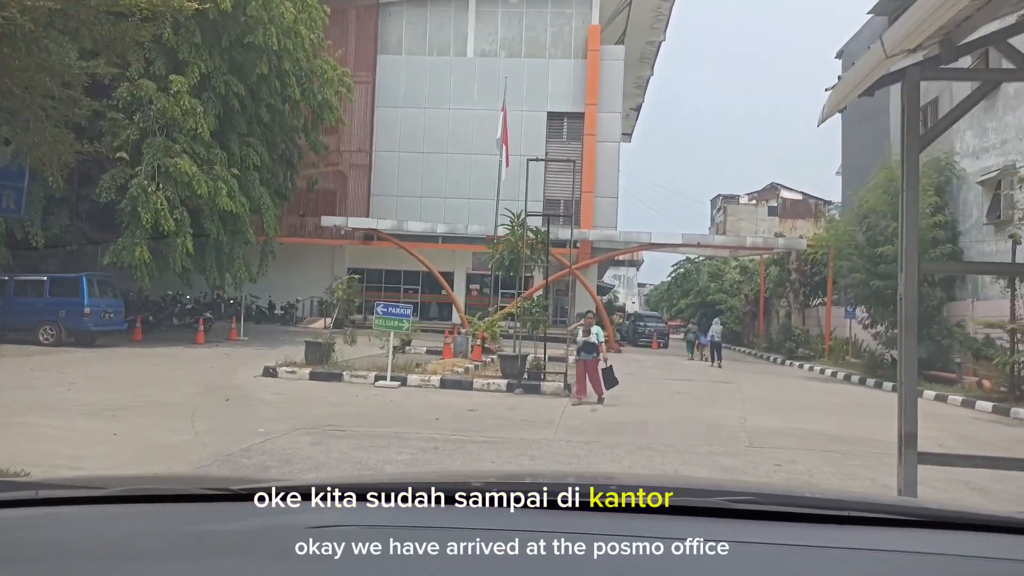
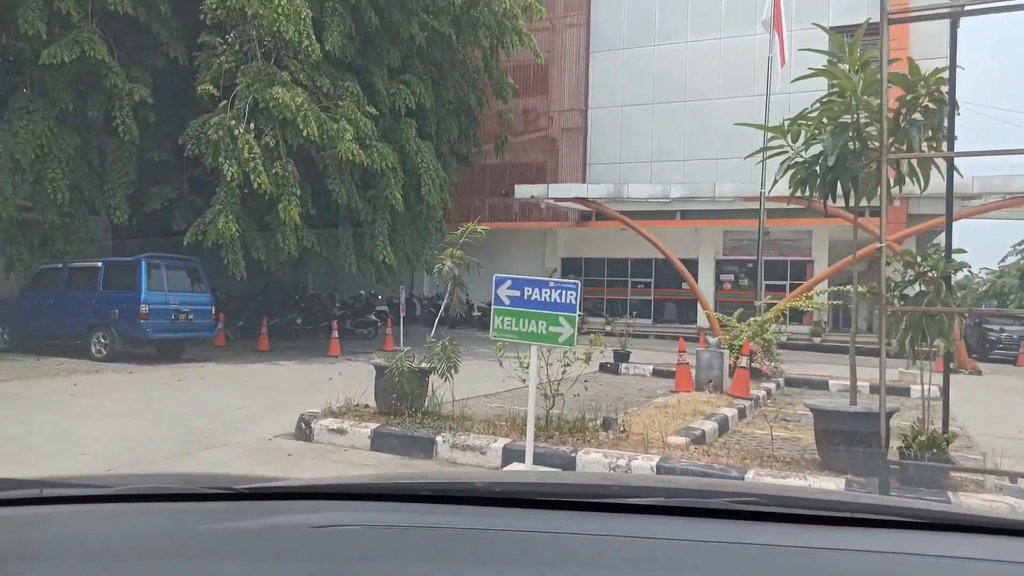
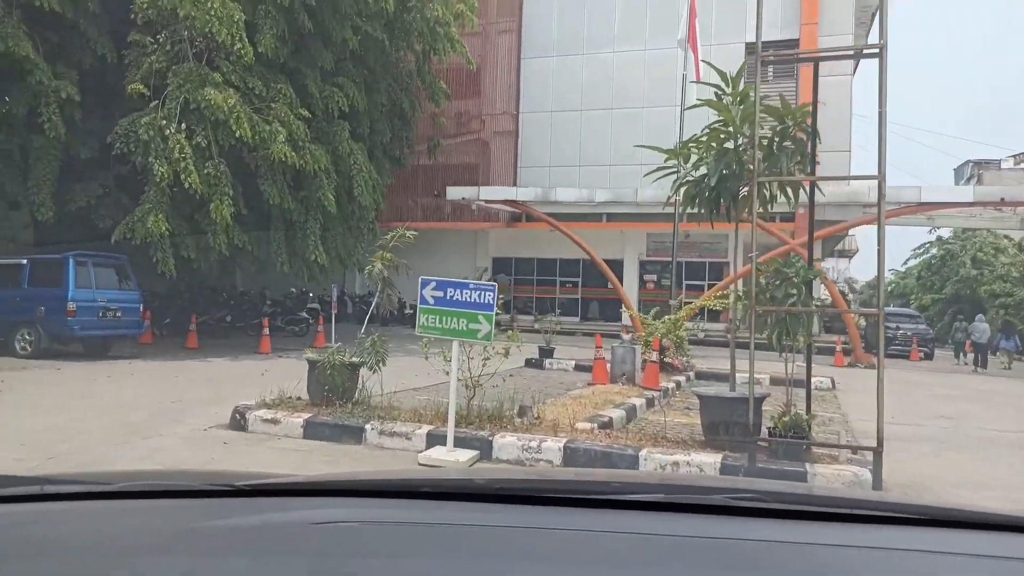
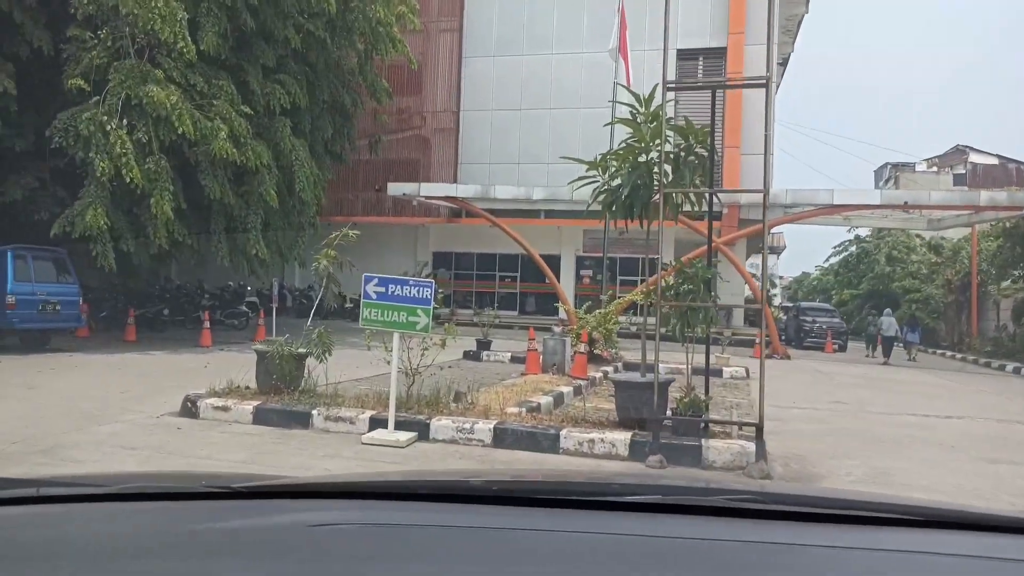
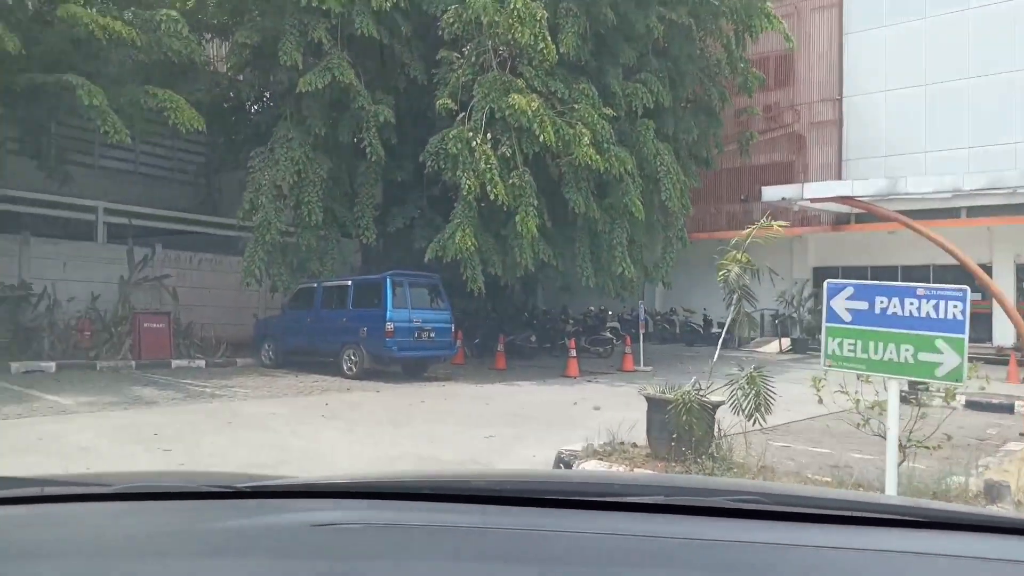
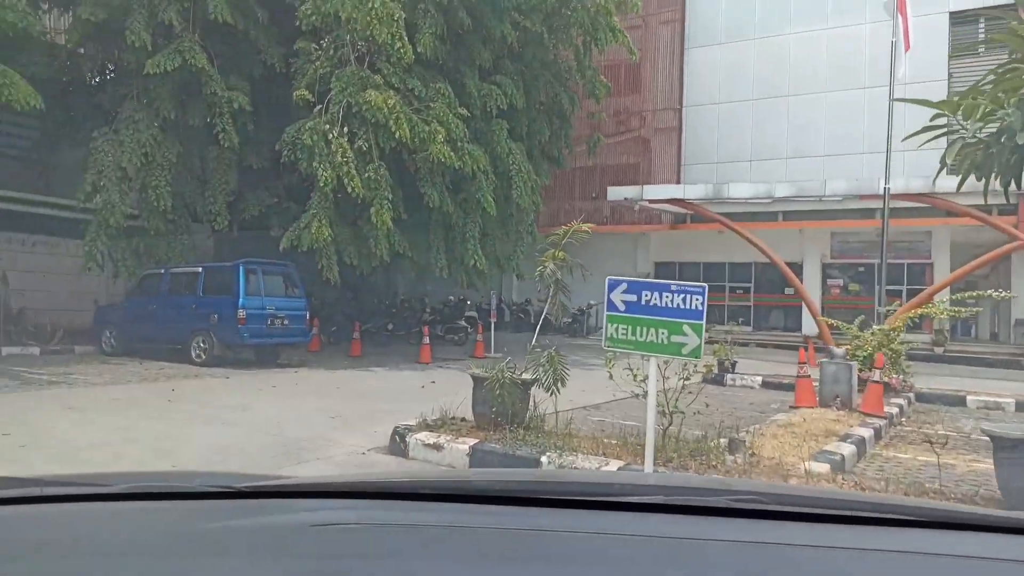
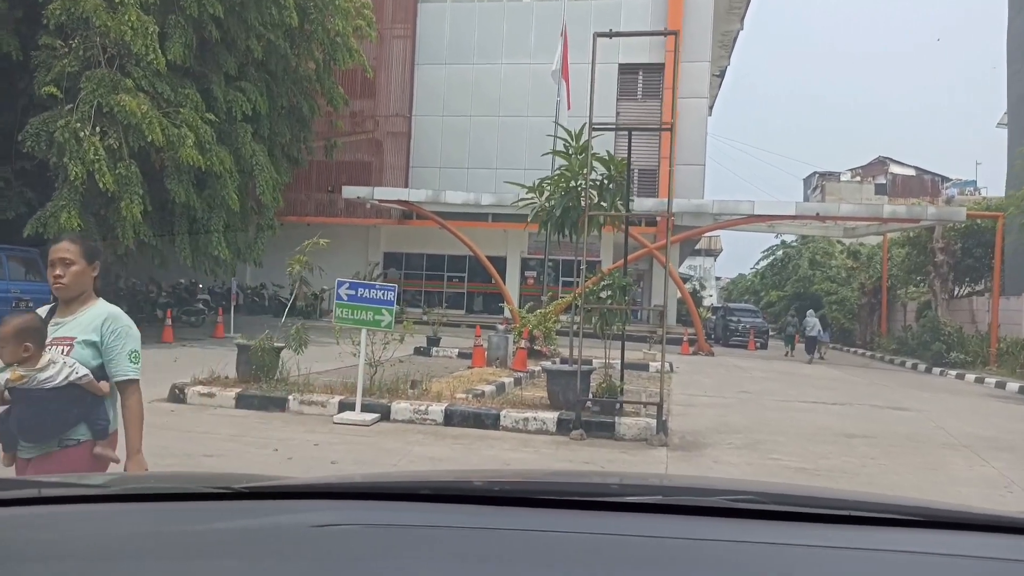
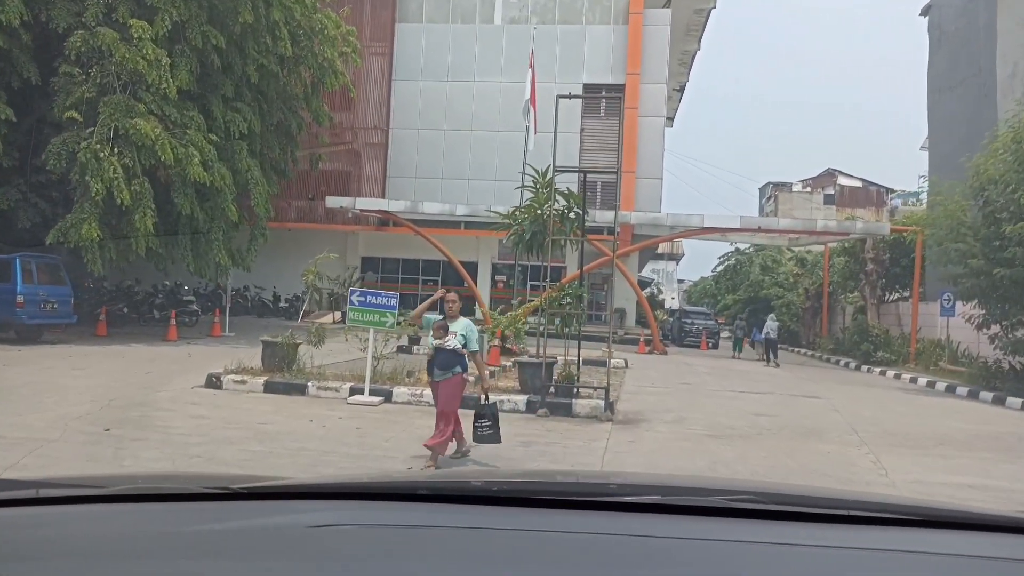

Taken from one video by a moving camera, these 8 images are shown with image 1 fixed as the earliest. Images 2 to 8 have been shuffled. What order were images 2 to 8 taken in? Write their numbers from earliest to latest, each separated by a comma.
8, 7, 4, 3, 2, 6, 5
